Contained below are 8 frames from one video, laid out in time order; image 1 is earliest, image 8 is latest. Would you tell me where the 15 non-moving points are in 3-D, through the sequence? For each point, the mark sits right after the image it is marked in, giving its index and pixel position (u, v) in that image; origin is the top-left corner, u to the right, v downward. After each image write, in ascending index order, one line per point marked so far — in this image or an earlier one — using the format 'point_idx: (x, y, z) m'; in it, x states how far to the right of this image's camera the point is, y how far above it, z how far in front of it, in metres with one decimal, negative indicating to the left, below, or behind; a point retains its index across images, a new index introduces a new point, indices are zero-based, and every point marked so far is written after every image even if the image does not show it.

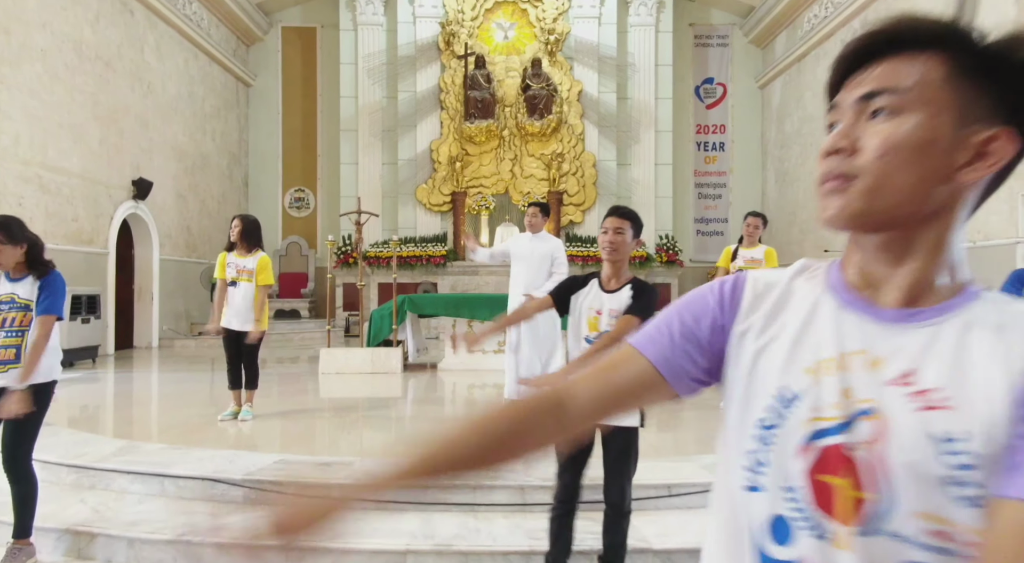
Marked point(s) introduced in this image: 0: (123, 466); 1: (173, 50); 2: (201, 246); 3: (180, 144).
0: (-2.1, -1.0, +3.4) m
1: (-5.7, +3.9, +10.8) m
2: (-5.7, +0.7, +11.9) m
3: (-5.7, +2.3, +11.1) m
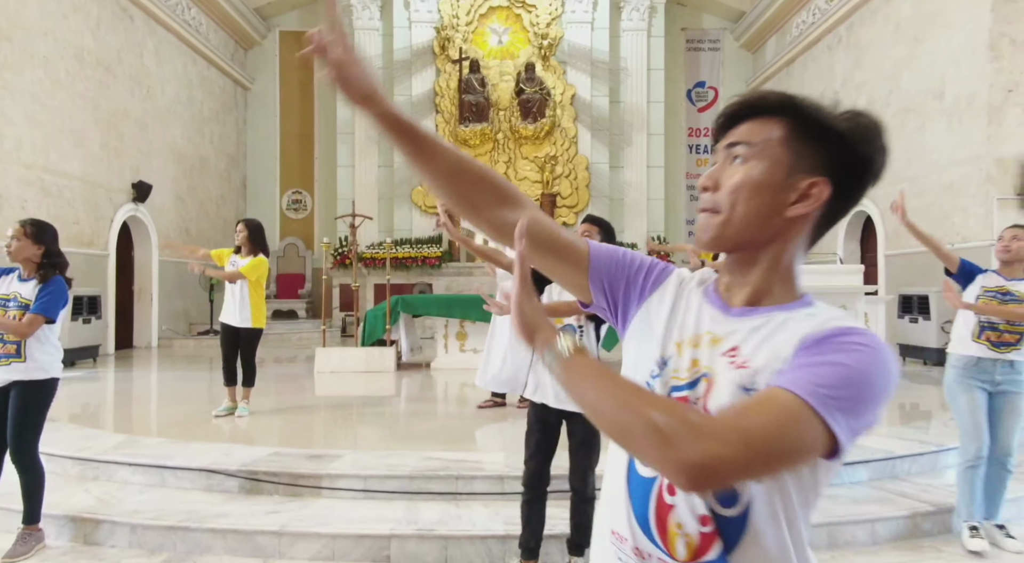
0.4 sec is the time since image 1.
0: (-2.2, -1.0, +3.6) m
1: (-5.8, +3.9, +11.0) m
2: (-5.8, +0.6, +12.1) m
3: (-5.8, +2.3, +11.3) m
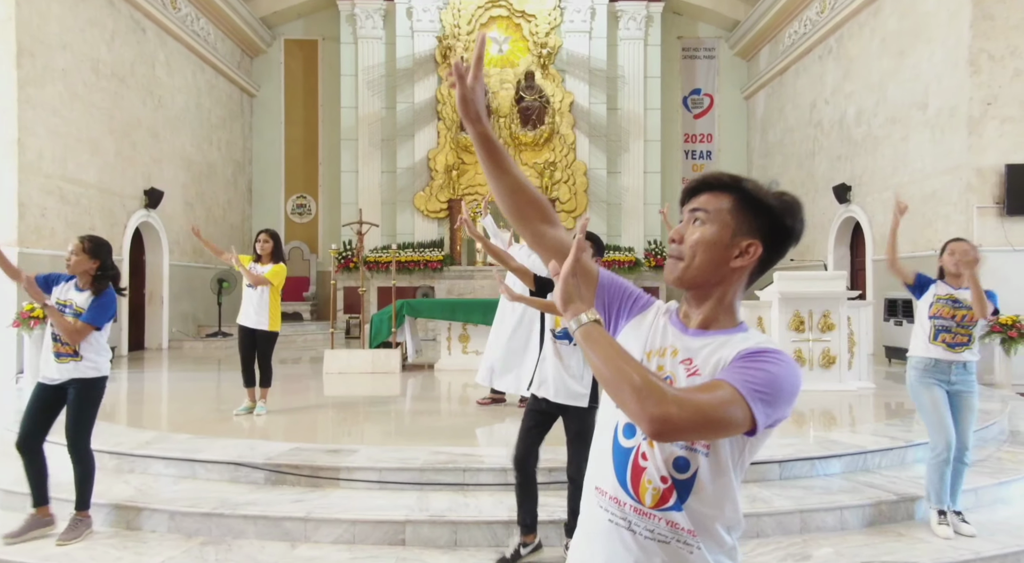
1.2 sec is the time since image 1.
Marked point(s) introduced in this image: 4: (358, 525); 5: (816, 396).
0: (-2.2, -1.0, +4.0) m
1: (-5.8, +3.8, +11.3) m
2: (-5.8, +0.6, +12.4) m
3: (-5.8, +2.3, +11.6) m
4: (-0.8, -1.2, +3.2) m
5: (+2.9, -1.1, +6.0) m
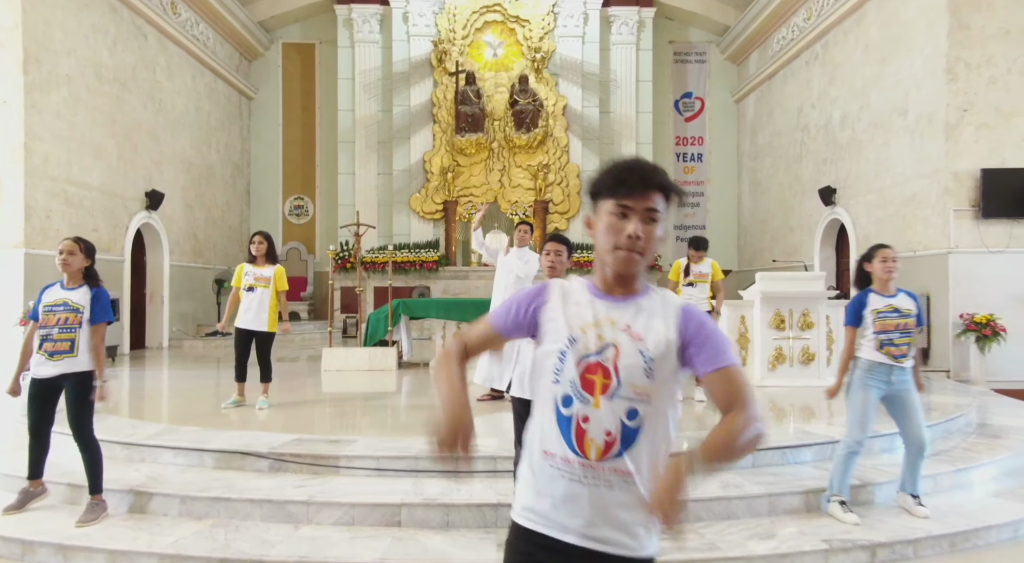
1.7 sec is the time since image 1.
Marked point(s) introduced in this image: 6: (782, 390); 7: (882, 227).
0: (-2.2, -1.0, +4.2) m
1: (-5.9, +3.8, +11.5) m
2: (-6.0, +0.6, +12.6) m
3: (-5.9, +2.3, +11.8) m
4: (-0.8, -1.2, +3.4) m
5: (+2.8, -1.1, +6.3) m
6: (+2.7, -1.1, +6.4) m
7: (+5.2, +0.8, +9.2) m
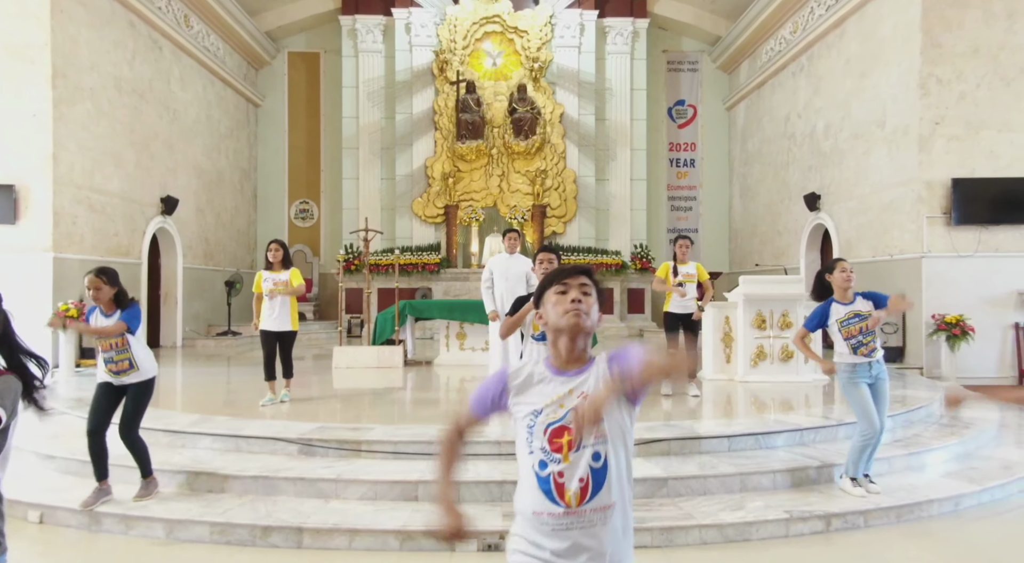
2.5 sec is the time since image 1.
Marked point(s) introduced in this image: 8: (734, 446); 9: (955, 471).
0: (-2.2, -1.1, +4.7) m
1: (-5.9, +3.8, +12.0) m
2: (-6.0, +0.5, +13.1) m
3: (-5.9, +2.2, +12.2) m
4: (-0.8, -1.2, +3.9) m
5: (+2.8, -1.1, +6.8) m
6: (+2.7, -1.1, +6.9) m
7: (+5.2, +0.7, +9.7) m
8: (+1.6, -1.2, +4.6) m
9: (+3.2, -1.4, +4.6) m
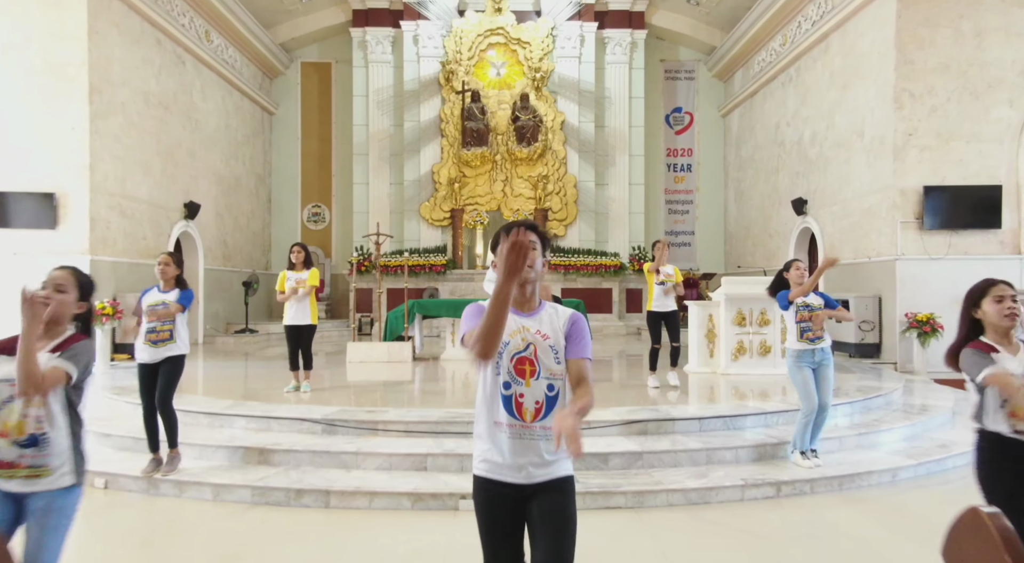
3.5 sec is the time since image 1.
0: (-2.2, -1.1, +5.3) m
1: (-5.9, +3.7, +12.7) m
2: (-5.9, +0.5, +13.8) m
3: (-5.9, +2.2, +12.9) m
4: (-0.8, -1.2, +4.6) m
5: (+2.8, -1.1, +7.4) m
6: (+2.7, -1.1, +7.5) m
7: (+5.3, +0.7, +10.3) m
8: (+1.5, -1.2, +5.2) m
9: (+3.1, -1.4, +5.2) m
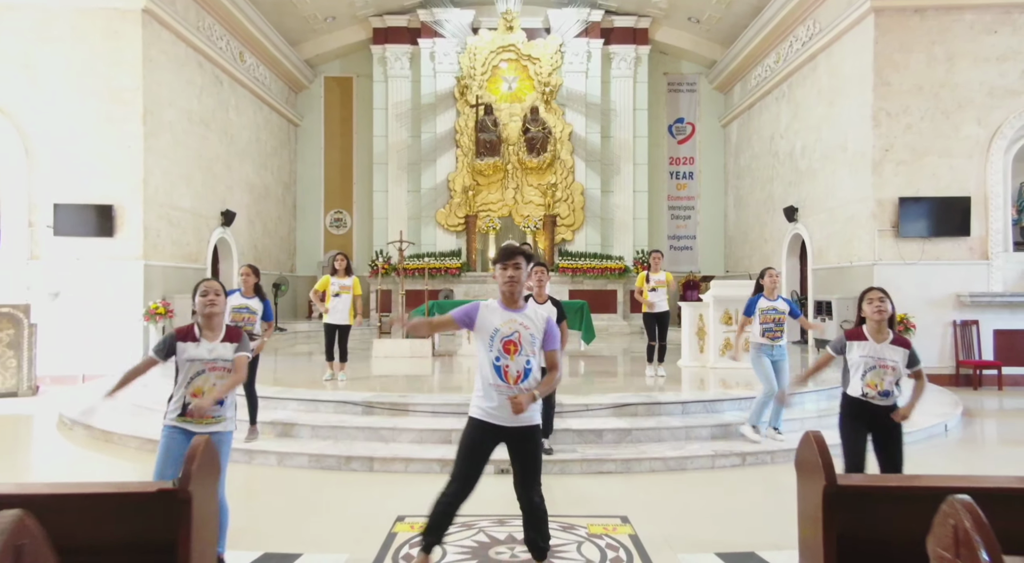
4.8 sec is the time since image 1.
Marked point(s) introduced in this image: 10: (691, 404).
0: (-2.1, -1.1, +6.3) m
1: (-5.6, +3.7, +13.7) m
2: (-5.7, +0.5, +14.8) m
3: (-5.6, +2.2, +13.9) m
4: (-0.8, -1.3, +5.5) m
5: (+2.9, -1.1, +8.3) m
6: (+2.8, -1.1, +8.3) m
7: (+5.4, +0.7, +11.1) m
8: (+1.6, -1.2, +6.1) m
9: (+3.2, -1.4, +6.1) m
10: (+1.7, -1.1, +6.1) m
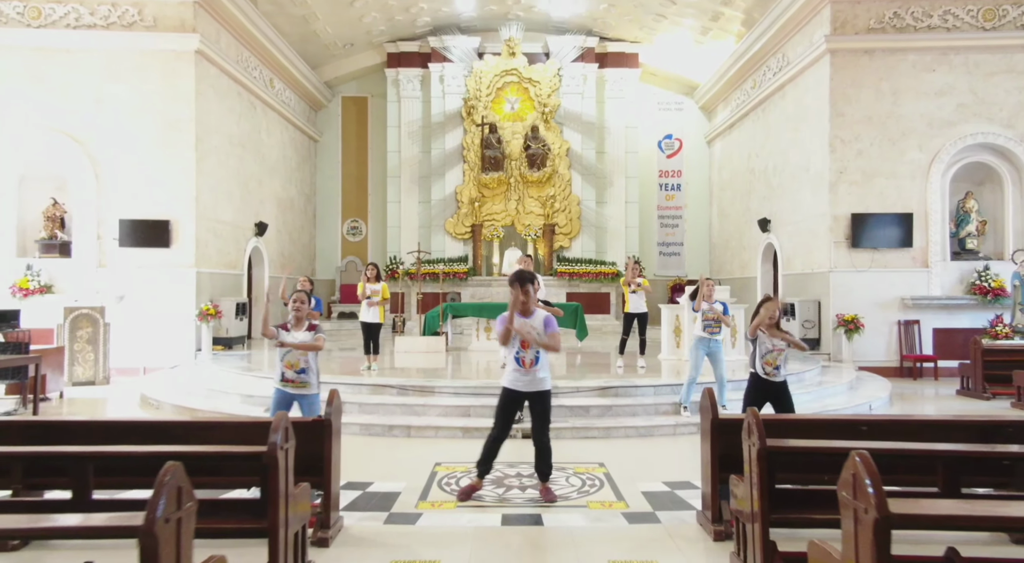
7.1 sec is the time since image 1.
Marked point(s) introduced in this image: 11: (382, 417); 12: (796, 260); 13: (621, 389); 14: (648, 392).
0: (-2.1, -1.2, +7.7) m
1: (-5.6, +3.6, +15.2) m
2: (-5.6, +0.4, +16.3) m
3: (-5.6, +2.1, +15.4) m
4: (-0.7, -1.4, +7.0) m
5: (+3.0, -1.2, +9.7) m
6: (+2.9, -1.2, +9.8) m
7: (+5.5, +0.6, +12.6) m
8: (+1.7, -1.3, +7.5) m
9: (+3.3, -1.5, +7.5) m
10: (+1.8, -1.2, +7.6) m
11: (-1.4, -1.5, +6.9) m
12: (+5.5, +0.4, +12.5) m
13: (+1.2, -1.2, +7.4) m
14: (+1.6, -1.3, +7.5) m
